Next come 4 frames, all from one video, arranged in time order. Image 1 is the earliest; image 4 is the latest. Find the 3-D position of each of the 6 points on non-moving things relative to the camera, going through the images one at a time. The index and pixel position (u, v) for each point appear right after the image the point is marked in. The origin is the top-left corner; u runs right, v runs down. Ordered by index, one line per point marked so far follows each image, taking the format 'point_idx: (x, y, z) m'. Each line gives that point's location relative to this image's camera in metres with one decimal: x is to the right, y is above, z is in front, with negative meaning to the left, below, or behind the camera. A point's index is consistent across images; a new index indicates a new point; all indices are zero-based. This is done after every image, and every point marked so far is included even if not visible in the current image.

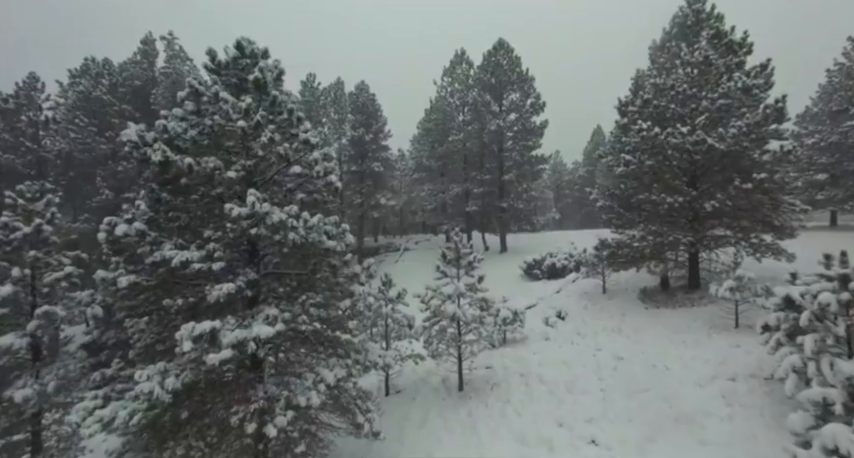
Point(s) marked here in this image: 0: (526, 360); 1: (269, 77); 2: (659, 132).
0: (+3.3, -4.3, +13.1) m
1: (-3.6, +3.5, +9.2) m
2: (+8.1, +3.4, +13.9) m
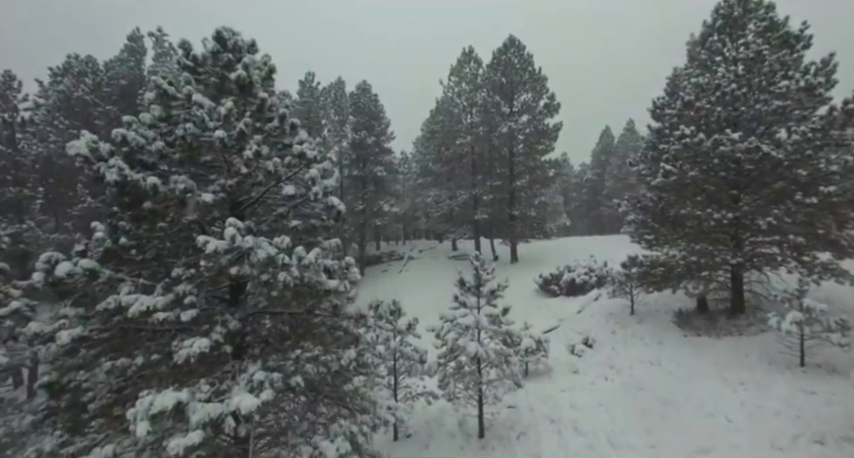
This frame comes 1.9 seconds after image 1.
0: (+3.7, -4.9, +11.4) m
1: (-3.2, +2.9, +7.5) m
2: (+8.5, +2.8, +12.3) m
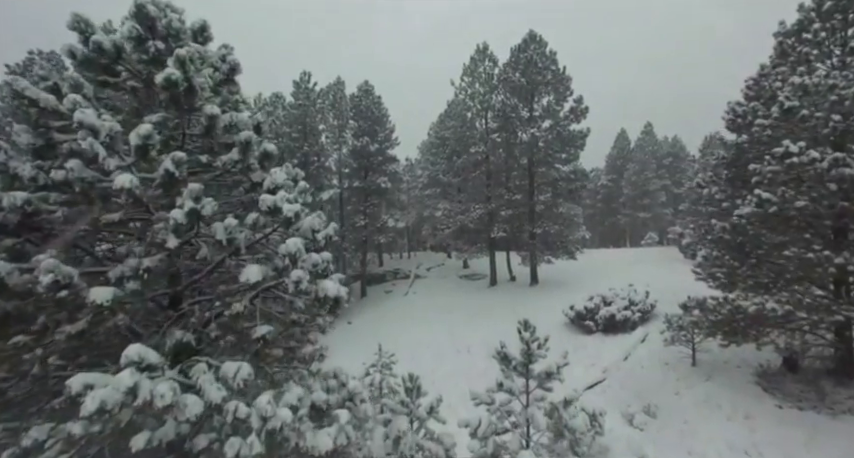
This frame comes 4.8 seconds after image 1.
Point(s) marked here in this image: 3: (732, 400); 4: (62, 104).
0: (+4.3, -6.0, +8.5) m
1: (-2.6, +1.8, +4.6) m
2: (+9.1, +1.7, +9.4) m
3: (+8.5, -4.8, +11.2) m
4: (-3.8, +1.3, +4.2) m
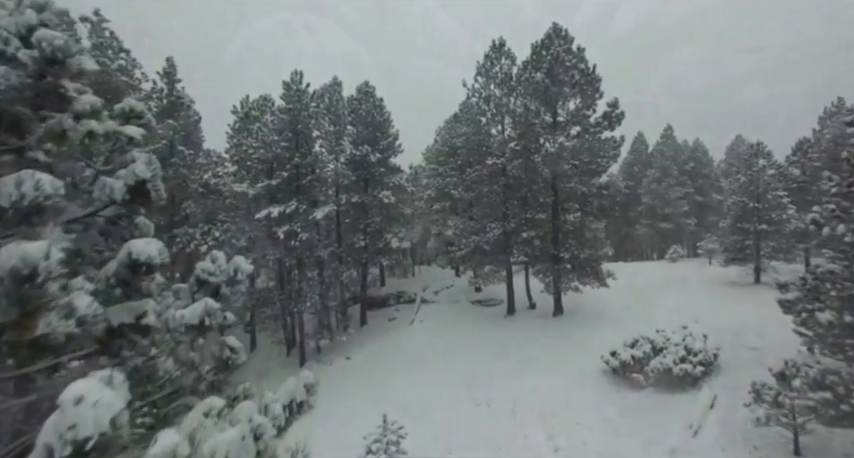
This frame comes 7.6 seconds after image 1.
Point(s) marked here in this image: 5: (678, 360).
0: (+4.8, -7.2, +5.4) m
1: (-2.1, +0.5, +1.5) m
2: (+9.7, +0.5, +6.2) m
3: (+9.0, -6.0, +8.0) m
4: (-3.3, +0.1, +1.1) m
5: (+8.8, -4.5, +14.0) m
